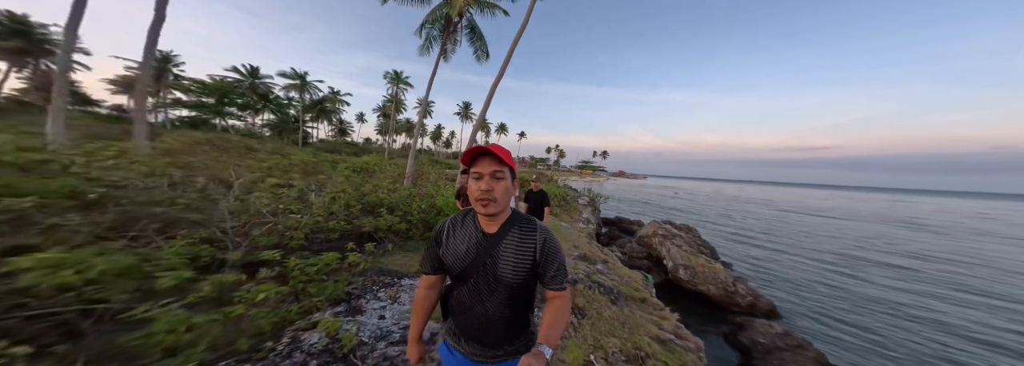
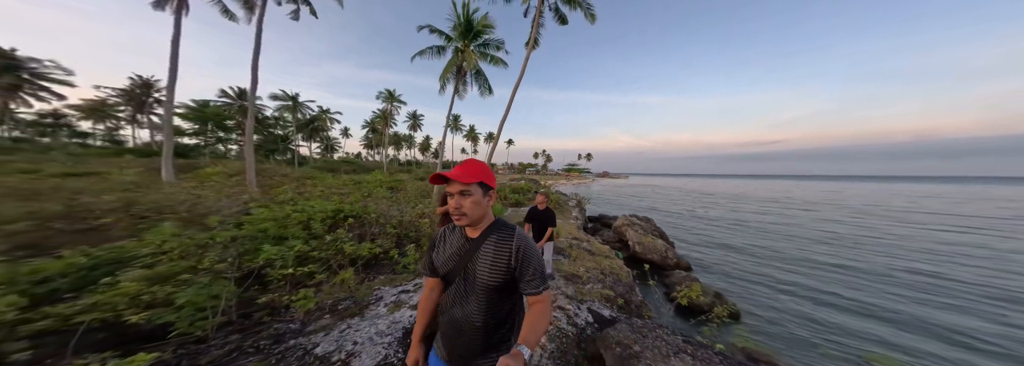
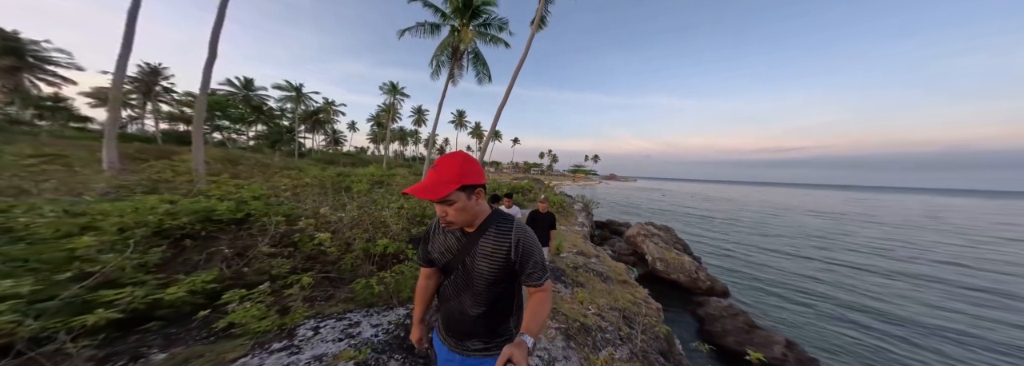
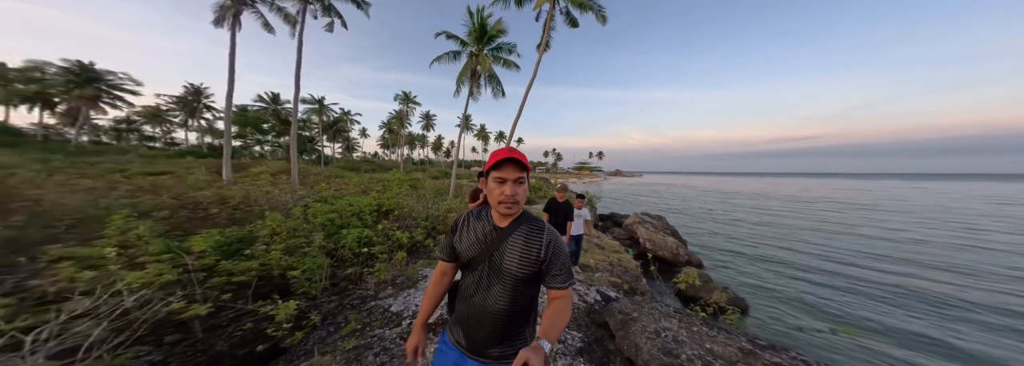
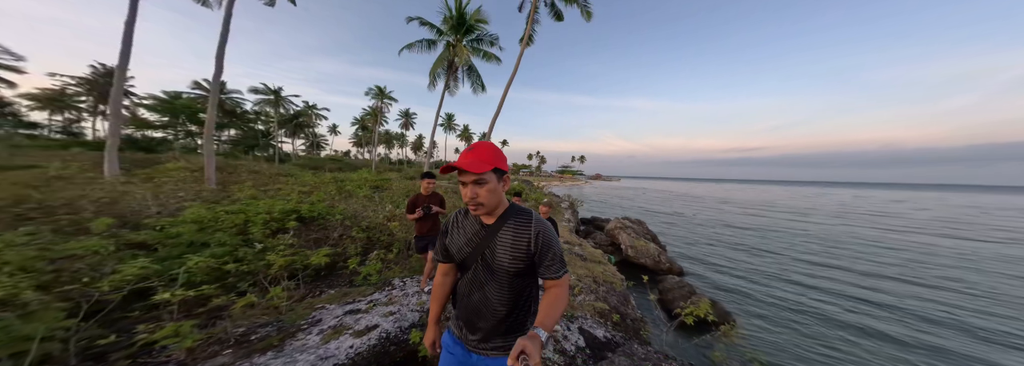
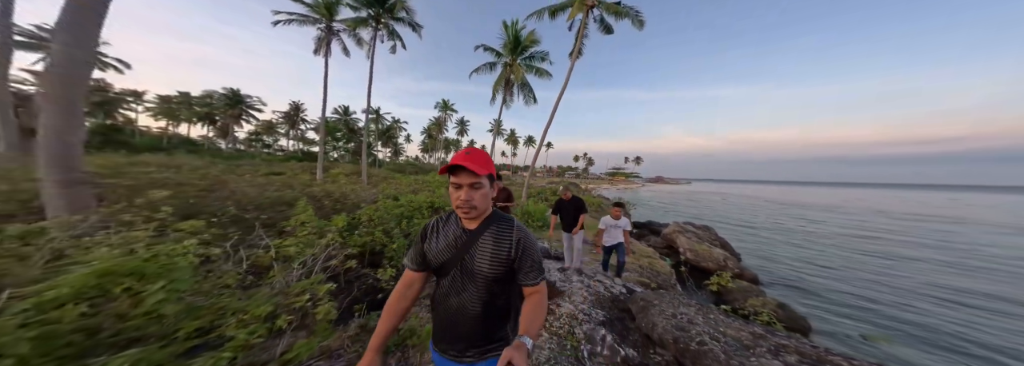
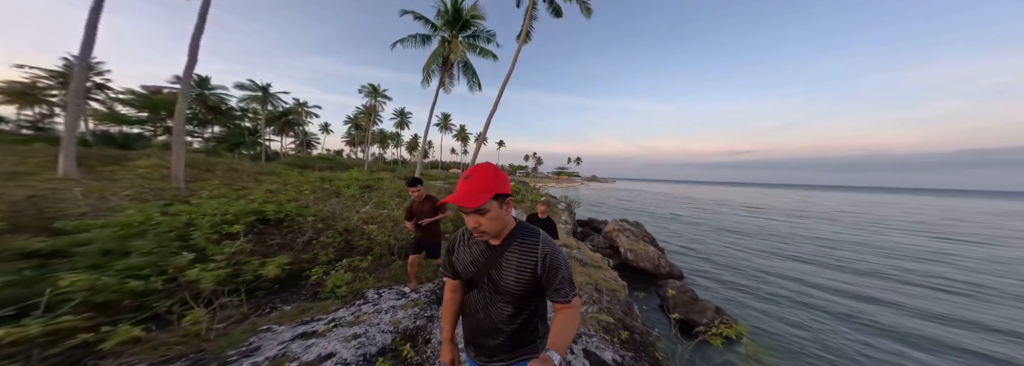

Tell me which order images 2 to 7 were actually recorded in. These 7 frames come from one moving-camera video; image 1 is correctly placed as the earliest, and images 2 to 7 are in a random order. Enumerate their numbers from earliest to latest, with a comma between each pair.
3, 7, 5, 2, 4, 6
